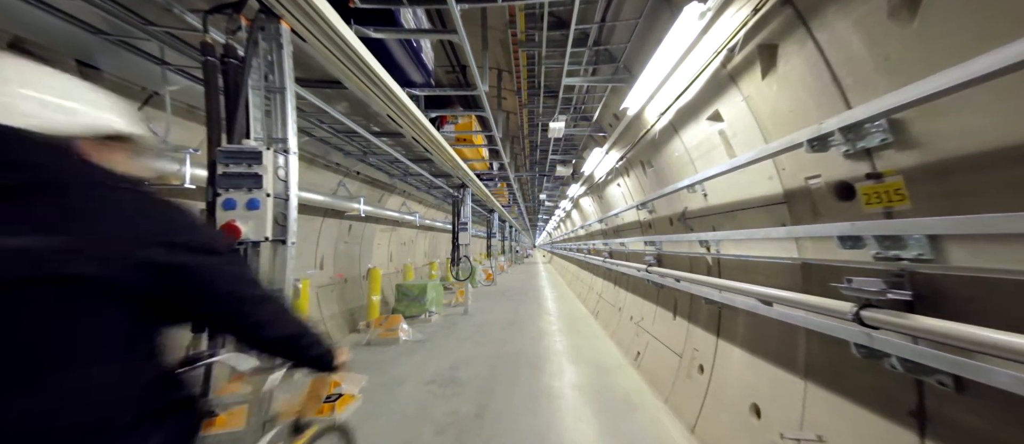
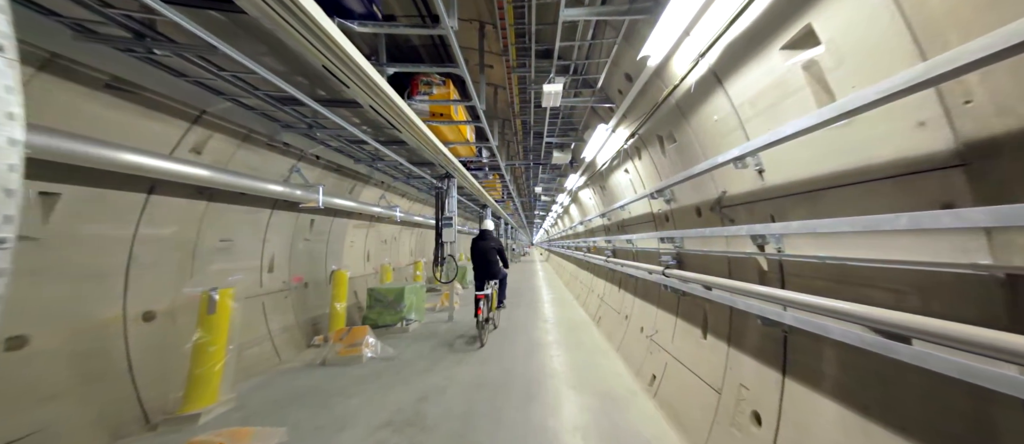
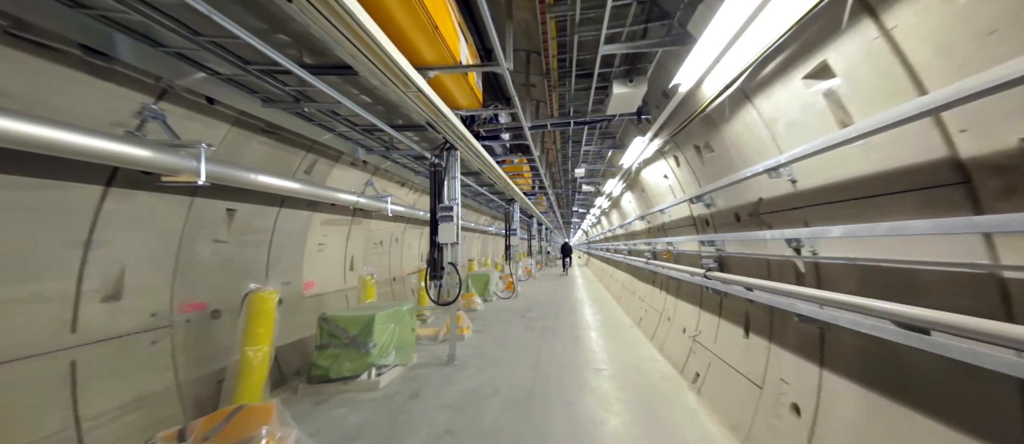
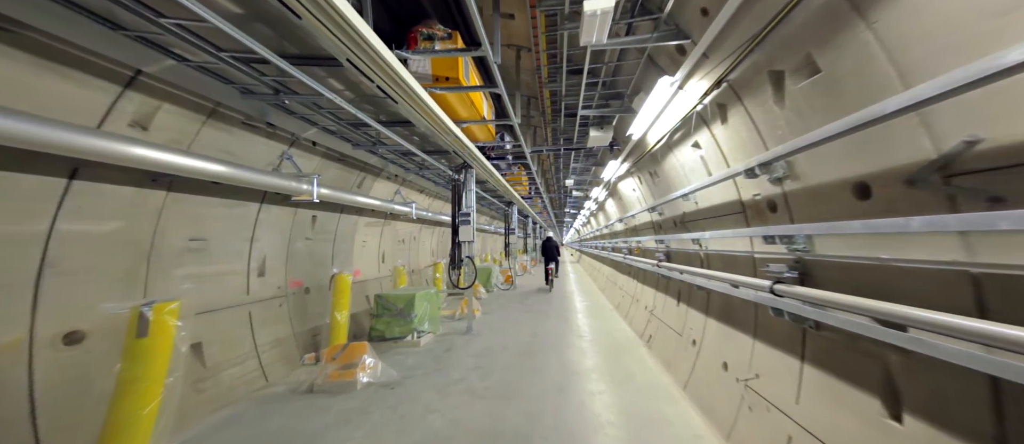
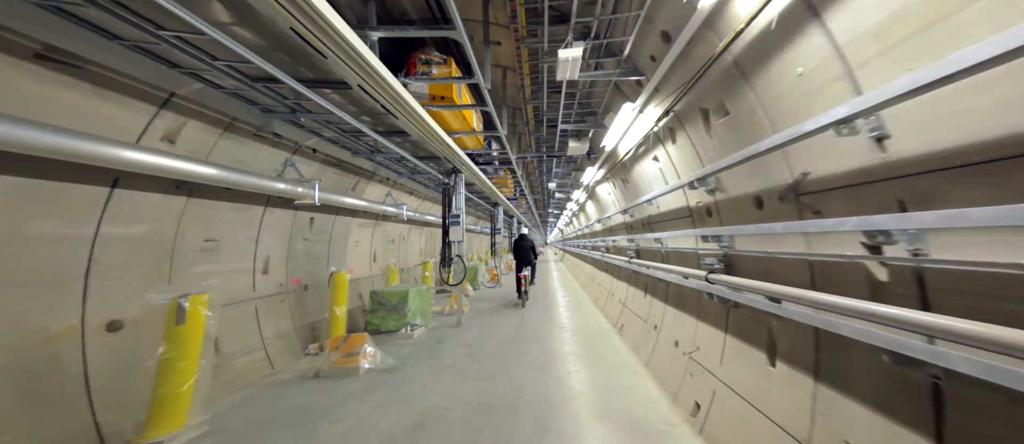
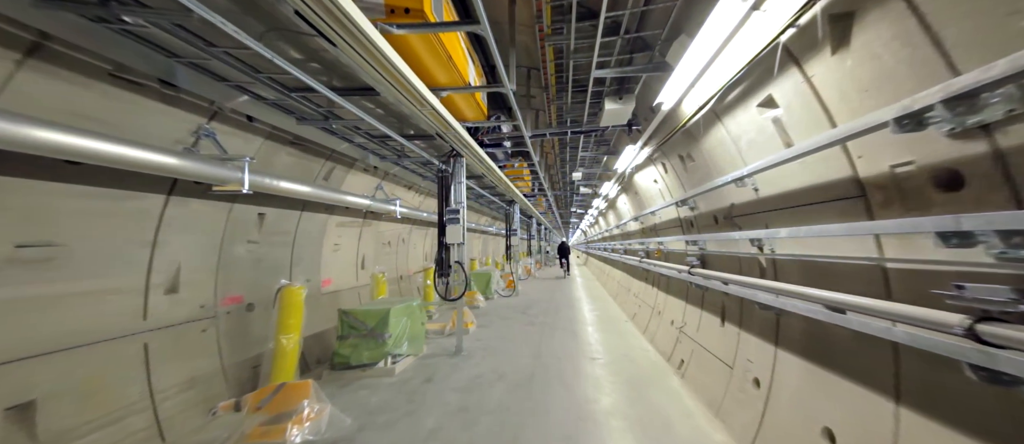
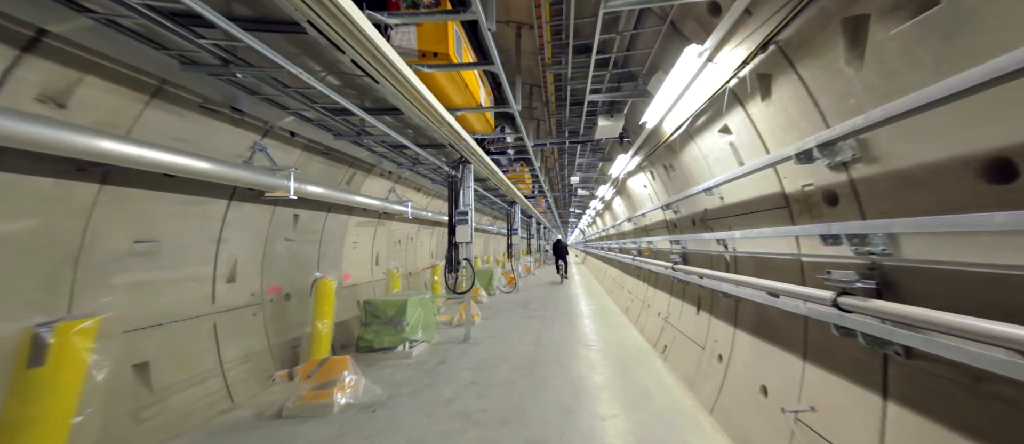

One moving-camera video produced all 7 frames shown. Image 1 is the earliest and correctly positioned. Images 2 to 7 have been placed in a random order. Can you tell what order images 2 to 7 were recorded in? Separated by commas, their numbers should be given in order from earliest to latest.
2, 5, 4, 7, 6, 3
